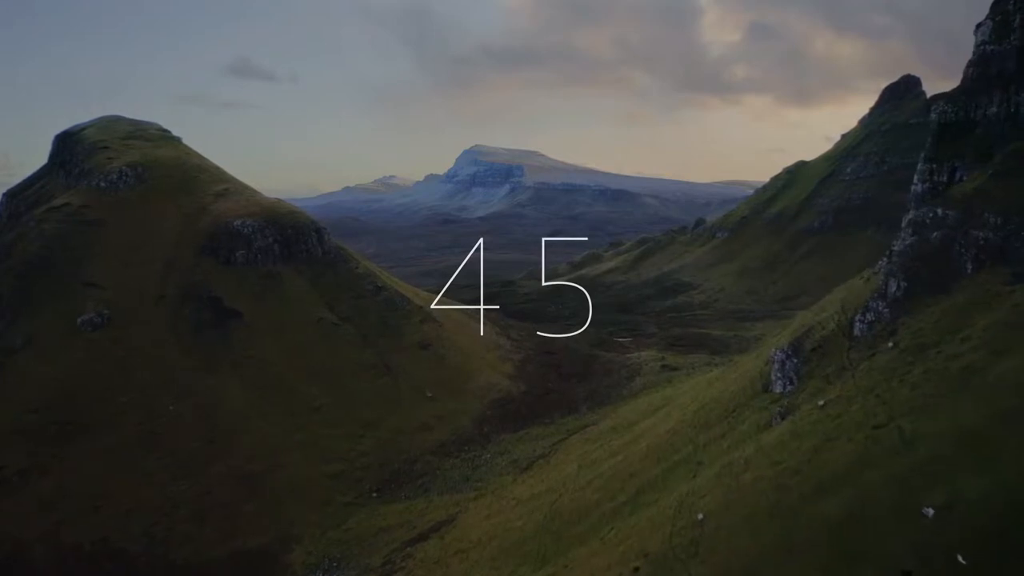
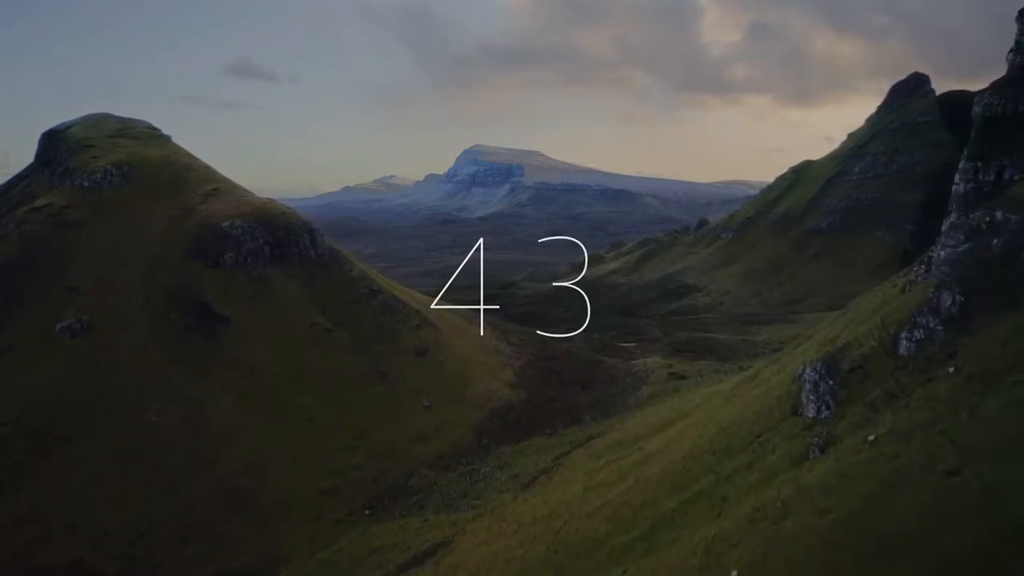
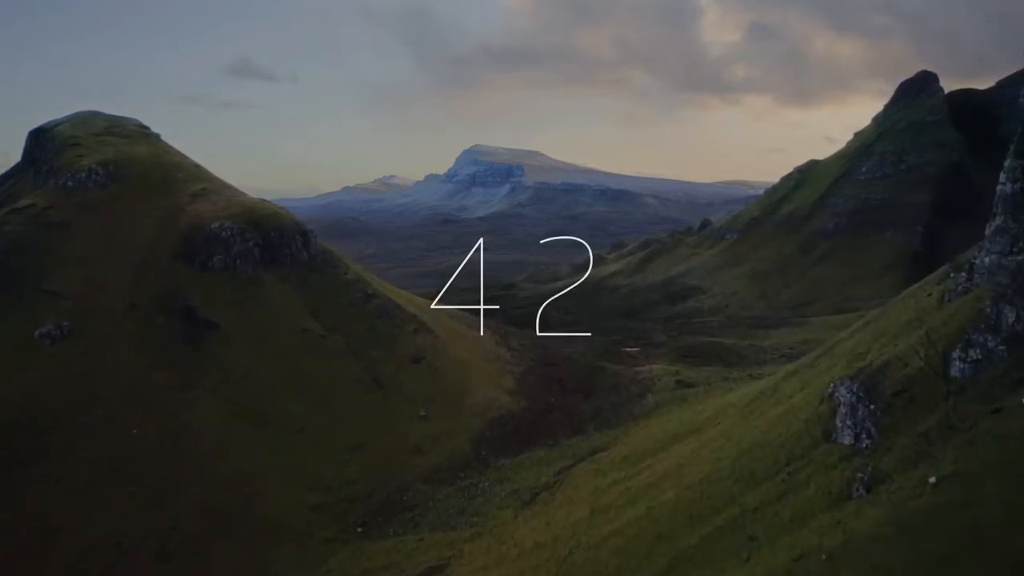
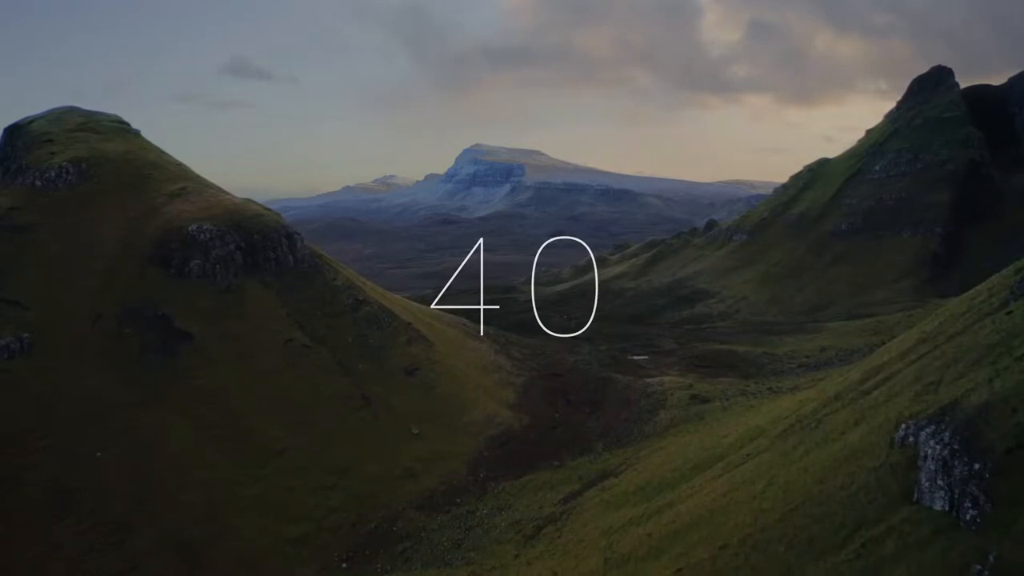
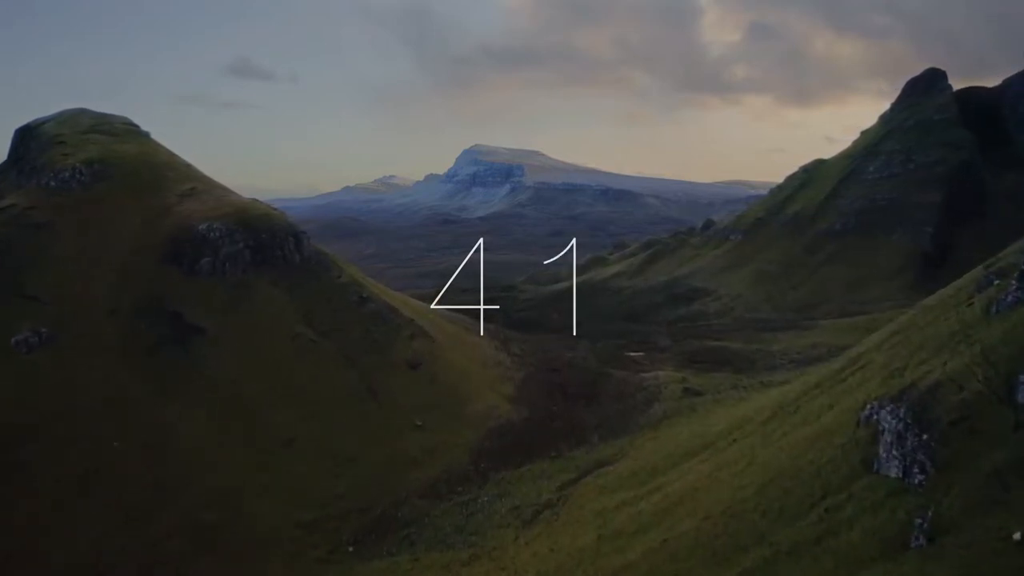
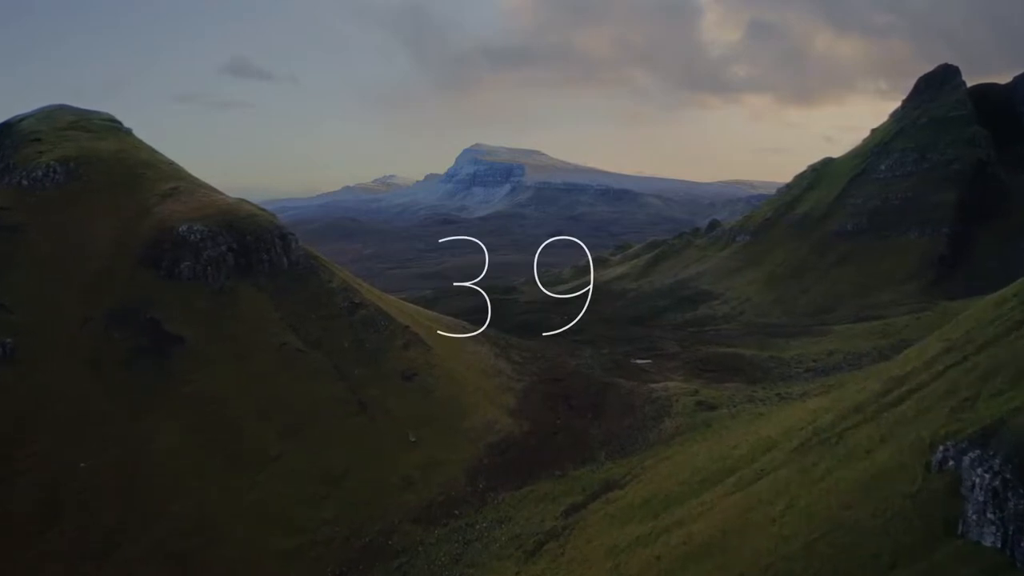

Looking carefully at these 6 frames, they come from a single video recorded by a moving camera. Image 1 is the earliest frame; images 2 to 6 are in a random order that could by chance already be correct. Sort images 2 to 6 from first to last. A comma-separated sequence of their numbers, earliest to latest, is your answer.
2, 3, 5, 4, 6
